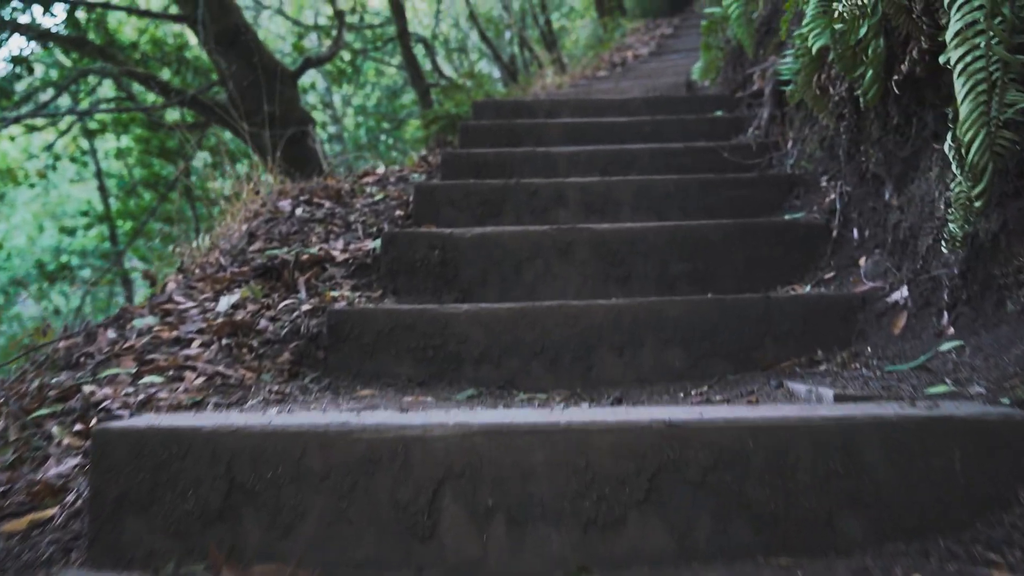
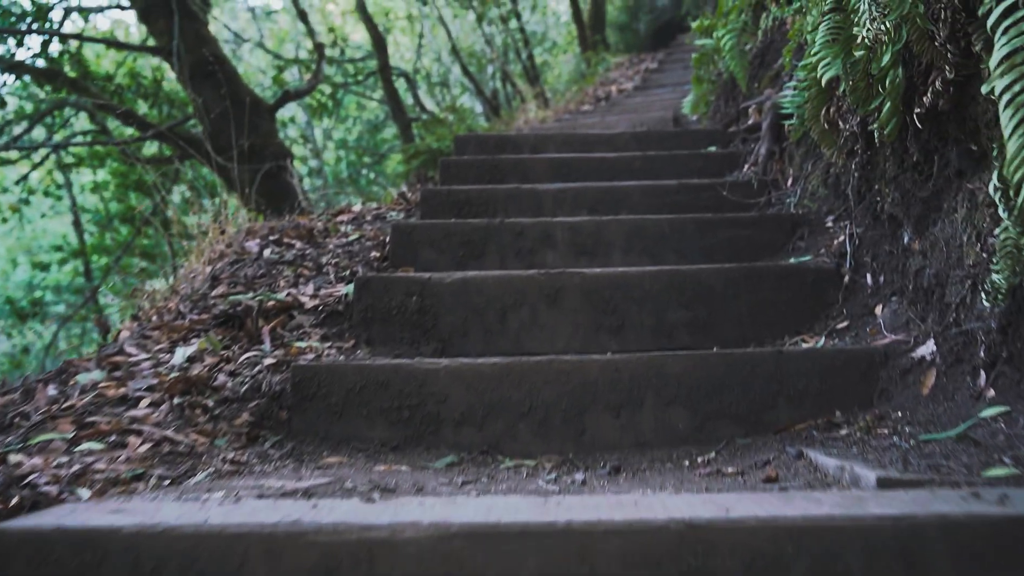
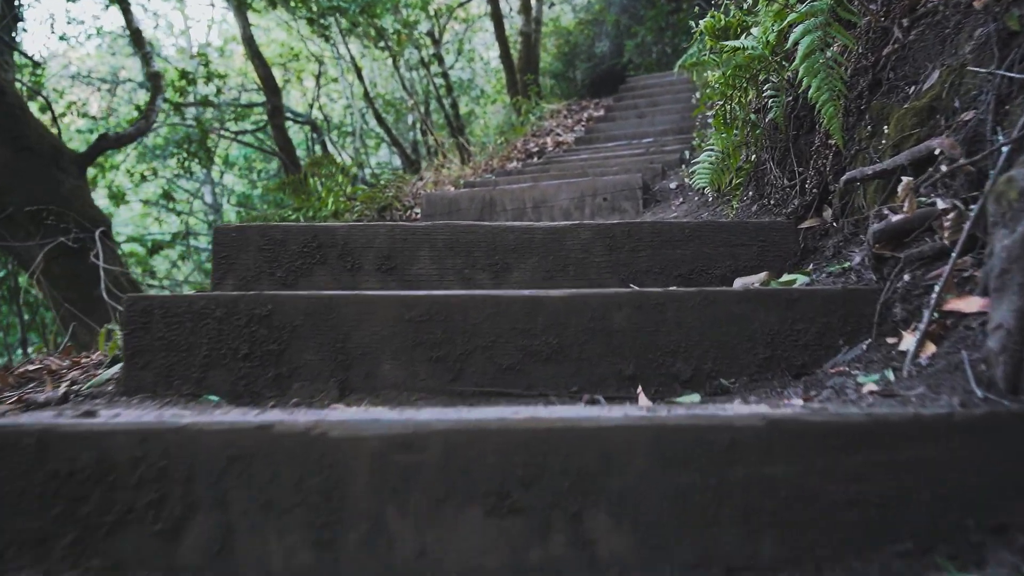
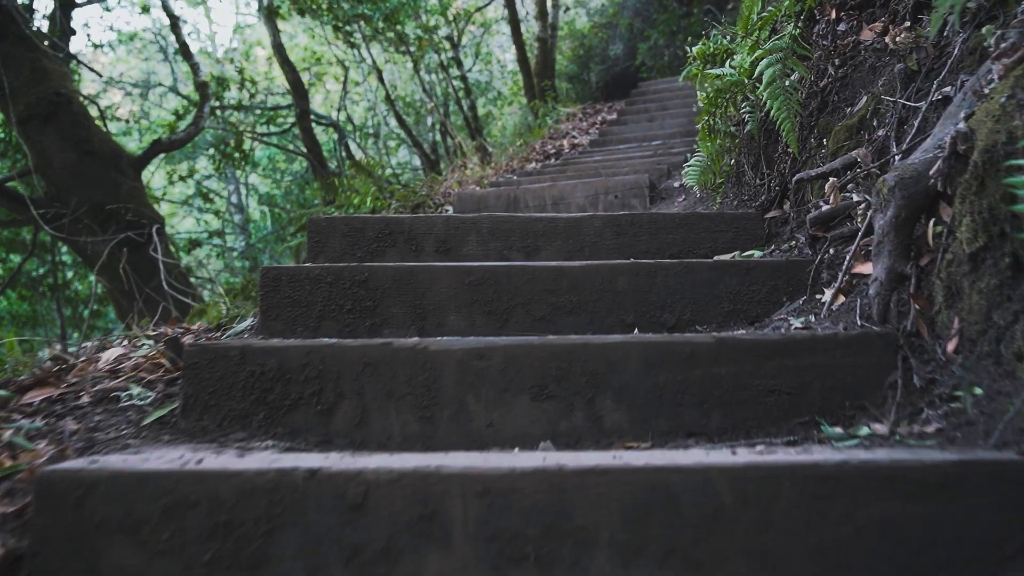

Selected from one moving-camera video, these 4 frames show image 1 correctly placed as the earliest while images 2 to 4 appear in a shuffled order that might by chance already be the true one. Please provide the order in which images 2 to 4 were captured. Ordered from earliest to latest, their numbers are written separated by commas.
2, 4, 3
